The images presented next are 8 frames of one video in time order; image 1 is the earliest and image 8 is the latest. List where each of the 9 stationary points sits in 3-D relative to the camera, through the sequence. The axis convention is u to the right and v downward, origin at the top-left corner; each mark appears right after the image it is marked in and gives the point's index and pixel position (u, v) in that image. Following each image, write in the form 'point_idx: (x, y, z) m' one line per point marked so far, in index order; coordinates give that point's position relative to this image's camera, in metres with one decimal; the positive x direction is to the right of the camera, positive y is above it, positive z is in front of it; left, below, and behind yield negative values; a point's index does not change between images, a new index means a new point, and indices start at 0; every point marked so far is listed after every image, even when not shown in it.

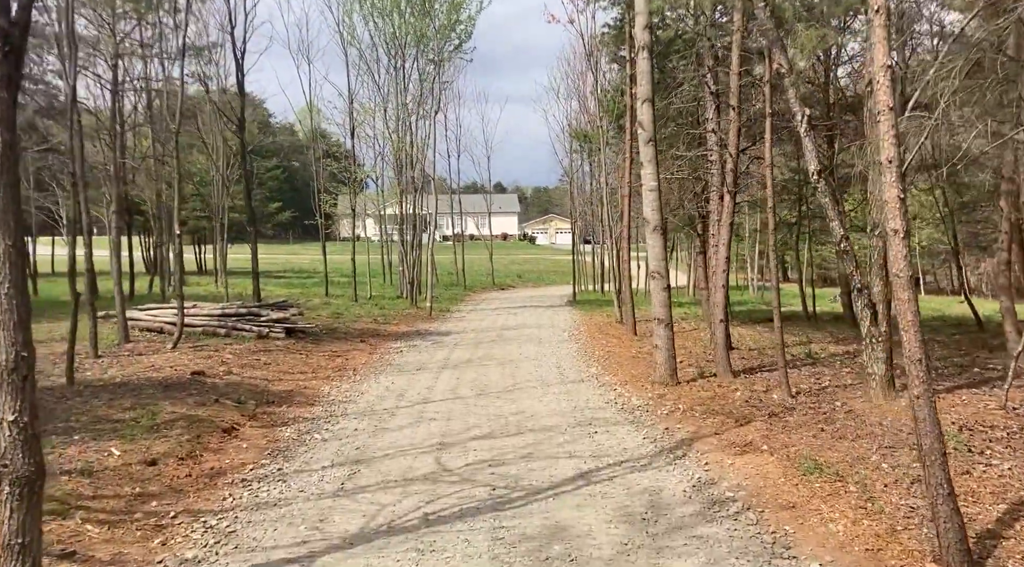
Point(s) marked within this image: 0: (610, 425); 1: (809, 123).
0: (+1.1, -1.6, +11.5) m
1: (+3.4, +1.9, +11.9) m
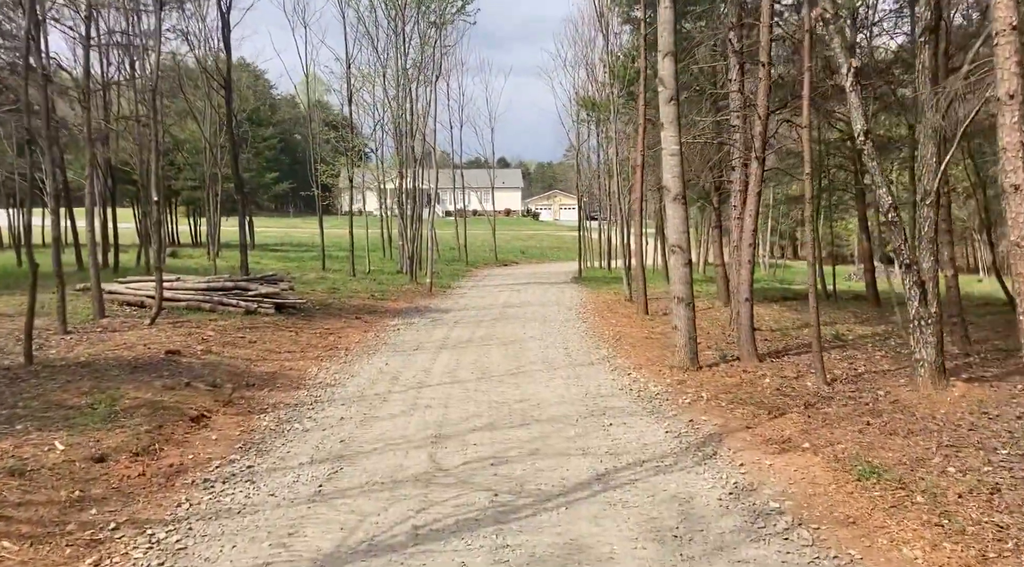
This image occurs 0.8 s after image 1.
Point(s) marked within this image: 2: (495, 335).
0: (+1.2, -1.3, +10.2) m
1: (+3.5, +2.1, +10.6) m
2: (-0.3, -0.9, +17.9) m
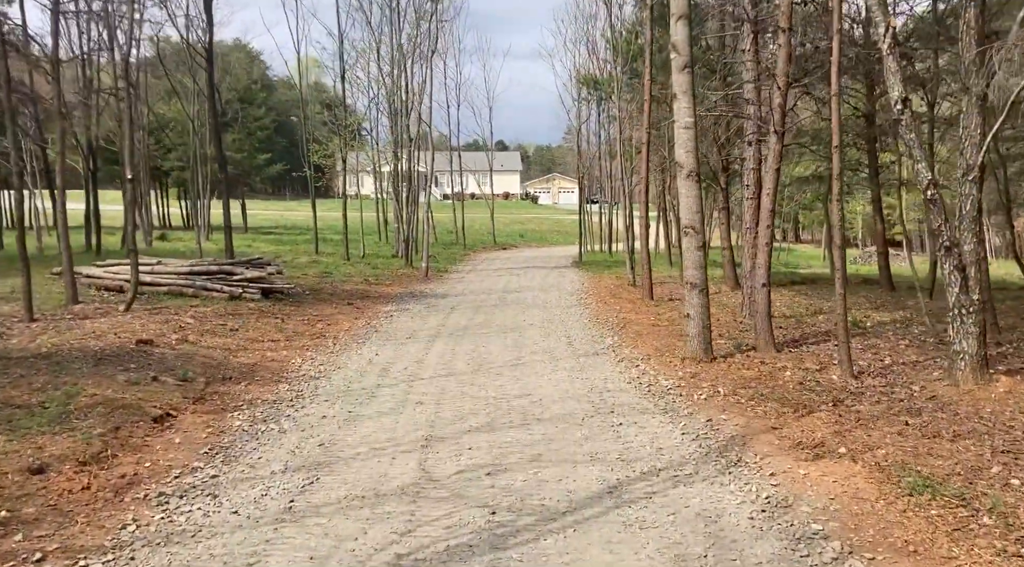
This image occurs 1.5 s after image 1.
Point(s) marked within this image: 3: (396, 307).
0: (+1.1, -1.2, +9.3) m
1: (+3.5, +2.3, +9.6) m
2: (-0.3, -0.6, +17.0) m
3: (-2.2, -0.5, +19.4) m
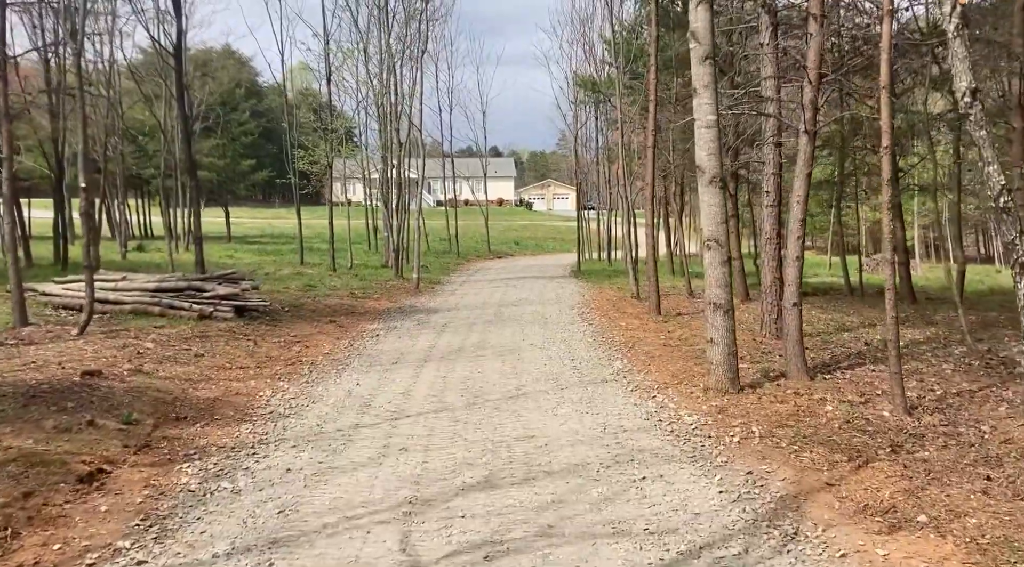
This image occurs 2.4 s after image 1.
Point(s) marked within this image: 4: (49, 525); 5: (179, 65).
0: (+1.2, -1.4, +7.8) m
1: (+3.5, +2.1, +8.2) m
2: (-0.3, -0.9, +15.5) m
3: (-2.3, -0.7, +17.9) m
4: (-2.7, -1.4, +6.1) m
5: (-5.5, +3.6, +17.1) m
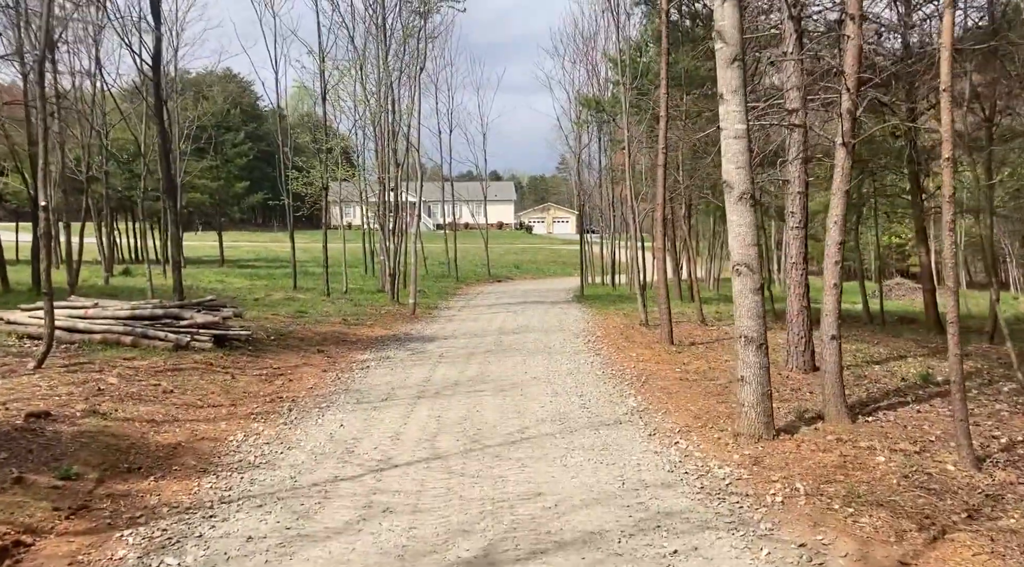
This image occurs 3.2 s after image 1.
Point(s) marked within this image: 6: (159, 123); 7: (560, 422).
0: (+1.2, -1.6, +6.6) m
1: (+3.5, +1.9, +7.0) m
2: (-0.3, -1.3, +14.2) m
3: (-2.2, -1.2, +16.7) m
4: (-2.7, -1.6, +4.8) m
5: (-5.5, +3.2, +15.9) m
6: (-5.4, +2.5, +15.9) m
7: (+0.5, -1.4, +10.7) m
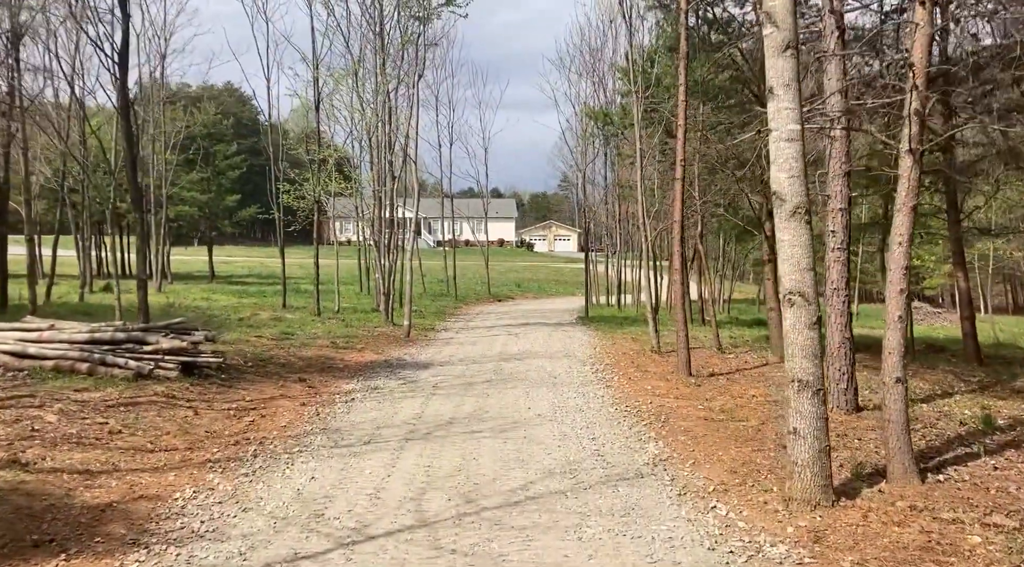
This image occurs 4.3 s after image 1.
0: (+1.2, -1.8, +4.9) m
1: (+3.6, +1.6, +5.4) m
2: (-0.3, -1.6, +12.6) m
3: (-2.2, -1.5, +15.1) m
4: (-2.7, -1.7, +3.2) m
5: (-5.4, +2.9, +14.4) m
6: (-5.4, +2.2, +14.4) m
7: (+0.5, -1.7, +9.1) m
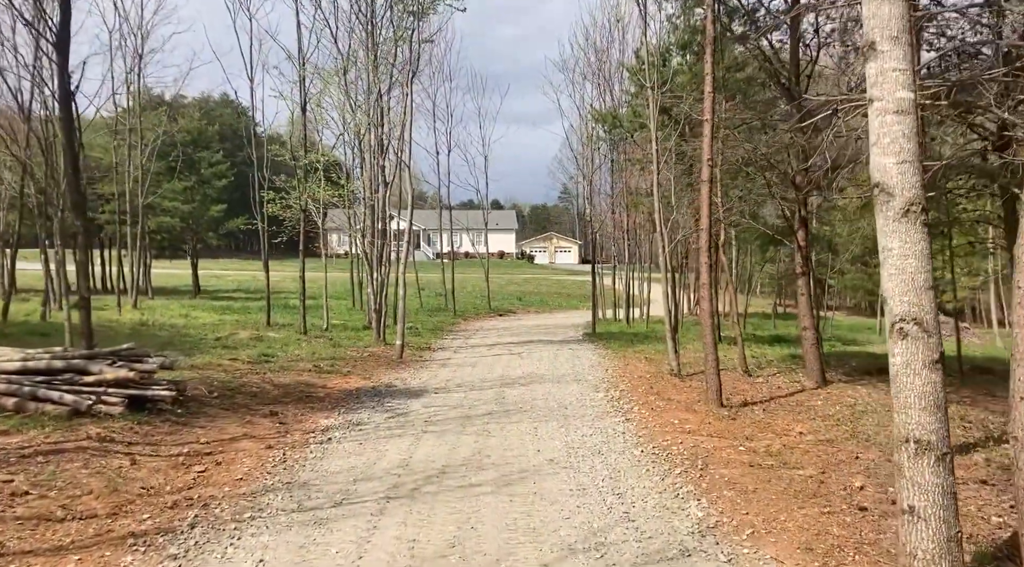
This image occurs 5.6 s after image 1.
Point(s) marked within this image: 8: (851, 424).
0: (+1.3, -1.9, +2.9) m
1: (+3.6, +1.5, +3.4) m
2: (-0.2, -1.8, +10.6) m
3: (-2.1, -1.7, +13.0) m
4: (-2.6, -1.8, +1.2) m
5: (-5.3, +2.7, +12.4) m
6: (-5.3, +2.0, +12.4) m
7: (+0.6, -1.8, +7.0) m
8: (+4.1, -1.7, +12.6) m
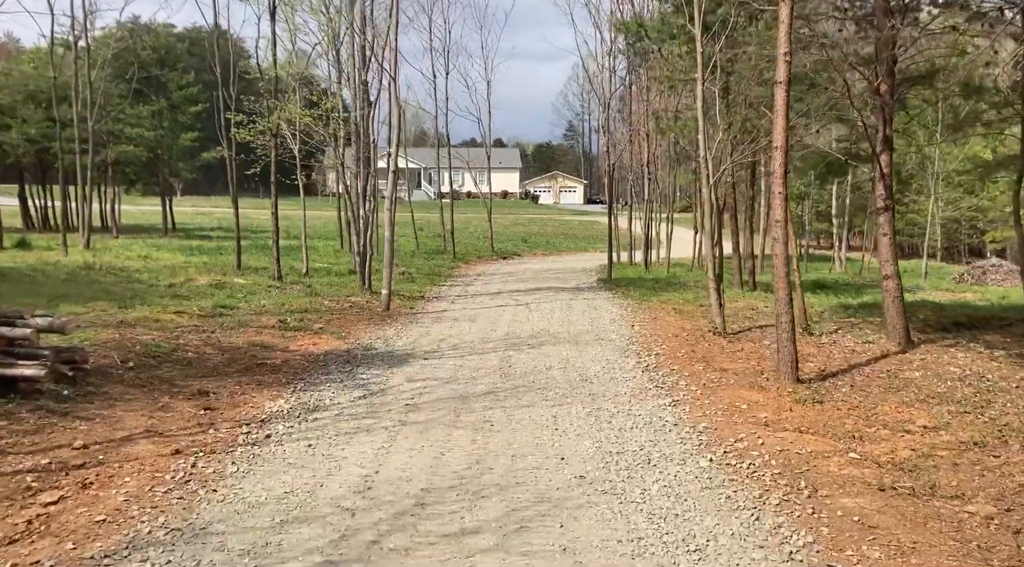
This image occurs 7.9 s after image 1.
0: (+1.3, -1.8, -0.5) m
1: (+3.7, +1.6, -0.2) m
2: (-0.1, -1.3, +7.2) m
3: (-2.0, -1.1, +9.6) m
4: (-2.6, -1.9, -2.2) m
5: (-5.2, +3.2, +8.7) m
6: (-5.2, +2.5, +8.8) m
7: (+0.7, -1.6, +3.6) m
8: (+4.2, -1.2, +9.3) m
